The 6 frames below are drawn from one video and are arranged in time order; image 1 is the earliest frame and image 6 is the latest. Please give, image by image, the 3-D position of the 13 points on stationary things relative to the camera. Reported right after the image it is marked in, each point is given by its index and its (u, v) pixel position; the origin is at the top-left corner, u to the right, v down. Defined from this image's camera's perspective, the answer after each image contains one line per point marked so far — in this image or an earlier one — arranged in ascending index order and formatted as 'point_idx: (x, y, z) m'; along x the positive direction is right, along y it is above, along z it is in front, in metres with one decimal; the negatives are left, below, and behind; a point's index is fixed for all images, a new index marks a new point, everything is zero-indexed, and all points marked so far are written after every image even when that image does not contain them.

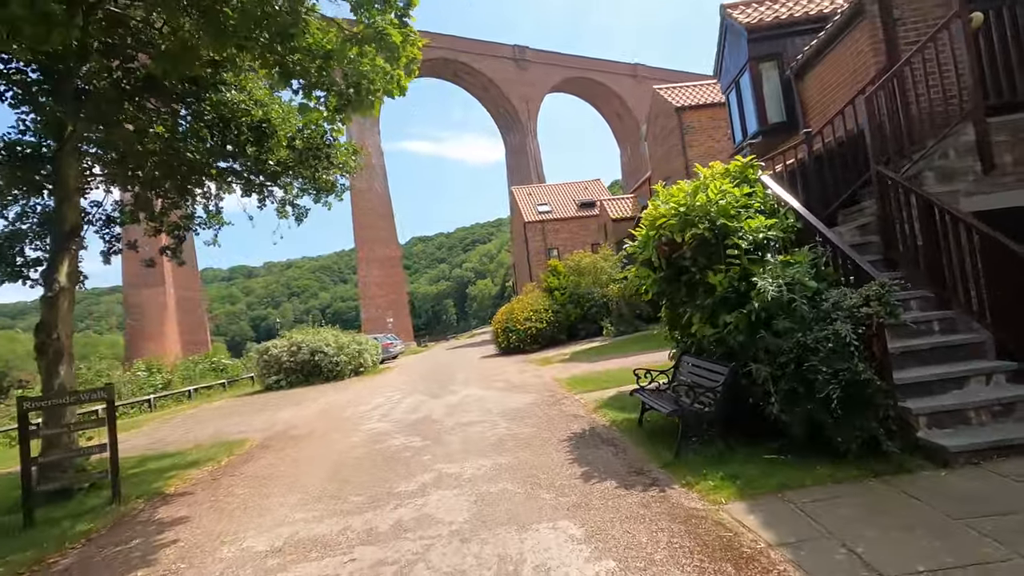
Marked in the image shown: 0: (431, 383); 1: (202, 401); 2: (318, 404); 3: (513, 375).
0: (-2.2, -2.6, +14.3) m
1: (-11.4, -4.2, +19.7) m
2: (-4.9, -3.0, +13.6) m
3: (0.0, -2.2, +13.2) m
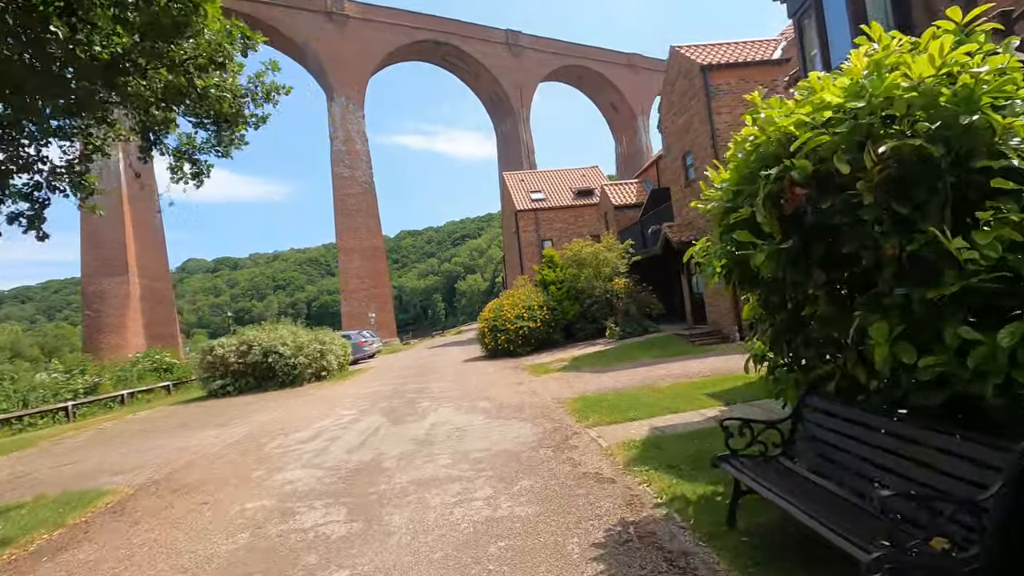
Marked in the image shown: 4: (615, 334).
0: (-2.4, -2.3, +11.5) m
1: (-11.8, -3.8, +16.7) m
2: (-5.1, -2.7, +10.7) m
3: (-0.2, -2.0, +10.4) m
4: (+3.3, -1.4, +16.9) m
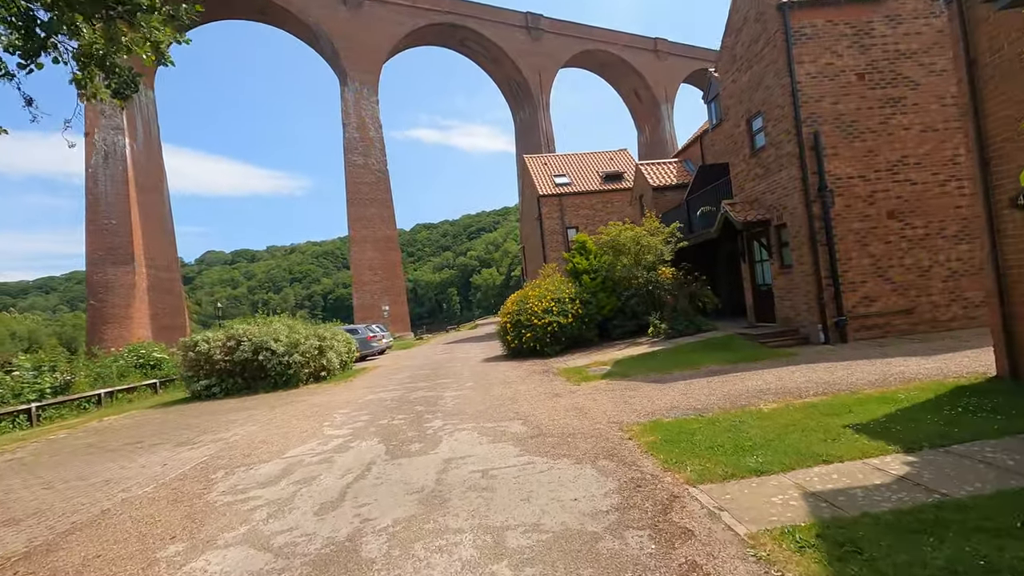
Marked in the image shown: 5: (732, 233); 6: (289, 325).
0: (-1.9, -2.1, +9.1) m
1: (-11.1, -3.4, +14.6) m
2: (-4.6, -2.4, +8.4) m
3: (+0.3, -1.8, +8.0) m
4: (+4.0, -1.2, +14.4) m
5: (+5.8, +1.4, +14.2) m
6: (-6.7, -1.1, +16.0) m
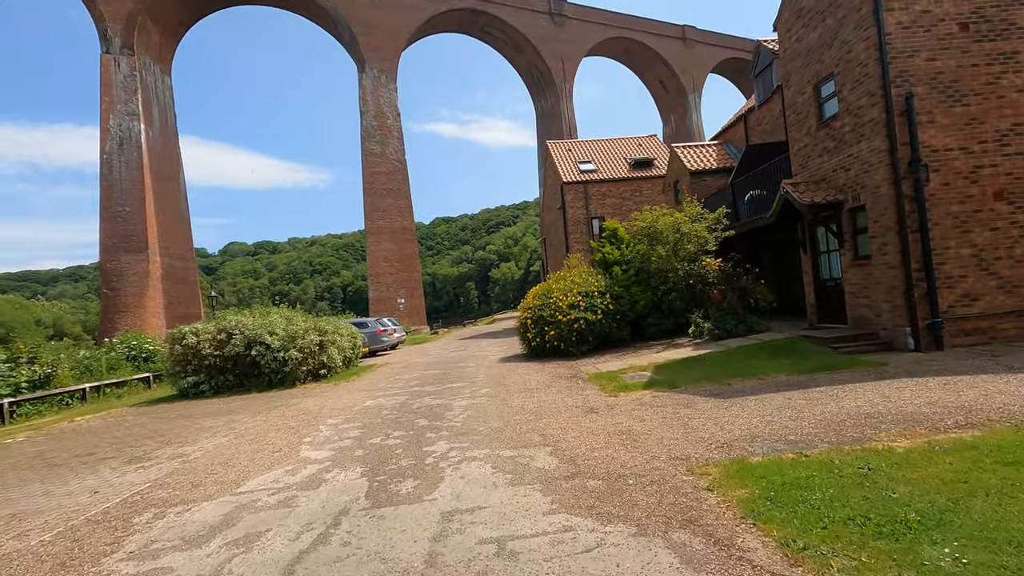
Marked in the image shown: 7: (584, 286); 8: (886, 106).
0: (-1.5, -1.9, +7.4) m
1: (-10.6, -3.0, +13.3) m
2: (-4.3, -2.2, +6.9) m
3: (+0.6, -1.6, +6.3) m
4: (+4.5, -1.0, +12.5) m
5: (+6.4, +1.6, +12.3) m
6: (-6.1, -0.8, +14.5) m
7: (+1.8, 0.0, +13.7) m
8: (+6.6, +3.2, +9.4) m
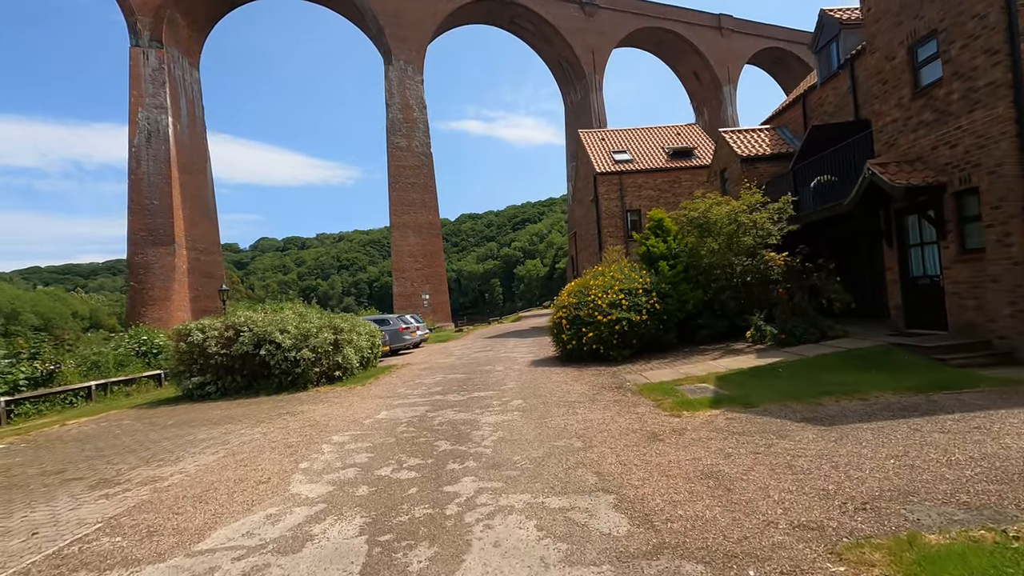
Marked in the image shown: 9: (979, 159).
0: (-1.1, -1.8, +6.1) m
1: (-9.9, -2.9, +12.3) m
2: (-3.8, -2.1, +5.7) m
3: (+1.0, -1.6, +4.8) m
4: (+5.2, -1.0, +10.9) m
5: (+7.1, +1.6, +10.5) m
6: (-5.3, -0.6, +13.4) m
7: (+2.6, +0.1, +12.2) m
8: (+7.2, +3.2, +7.7) m
9: (+7.1, +2.0, +8.2) m
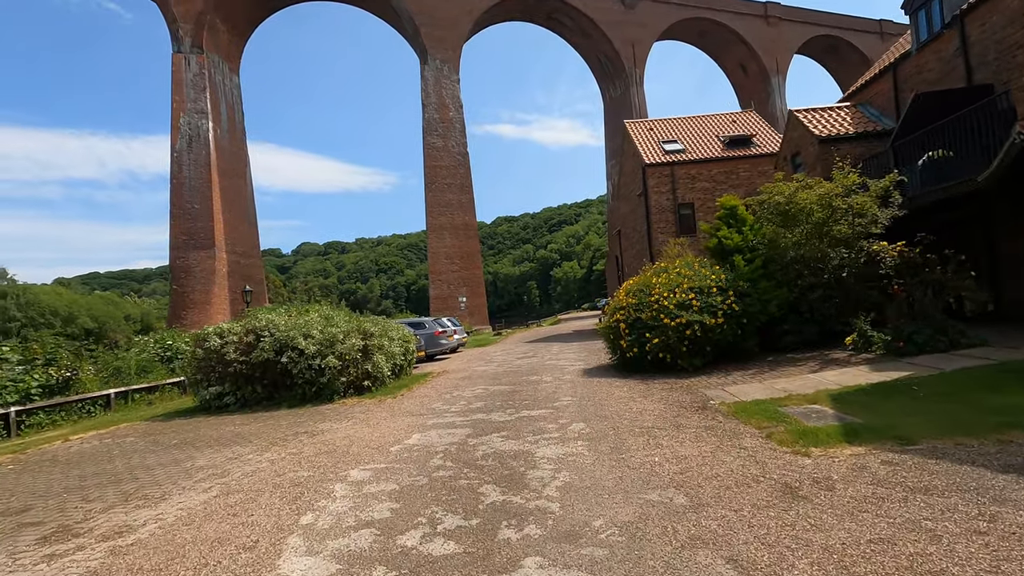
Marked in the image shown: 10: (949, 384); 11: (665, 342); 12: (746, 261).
0: (-0.5, -1.8, +4.6) m
1: (-8.8, -2.9, +11.4) m
2: (-3.2, -2.1, +4.3) m
3: (+1.5, -1.5, +3.1) m
4: (+6.1, -0.9, +9.0) m
5: (+8.0, +1.7, +8.5) m
6: (-4.2, -0.6, +12.1) m
7: (+3.6, +0.2, +10.4) m
8: (+7.8, +3.3, +5.6) m
9: (+7.8, +2.0, +6.1) m
10: (+5.4, -1.2, +6.7) m
11: (+2.9, -1.0, +10.1) m
12: (+4.8, +0.6, +11.0) m
